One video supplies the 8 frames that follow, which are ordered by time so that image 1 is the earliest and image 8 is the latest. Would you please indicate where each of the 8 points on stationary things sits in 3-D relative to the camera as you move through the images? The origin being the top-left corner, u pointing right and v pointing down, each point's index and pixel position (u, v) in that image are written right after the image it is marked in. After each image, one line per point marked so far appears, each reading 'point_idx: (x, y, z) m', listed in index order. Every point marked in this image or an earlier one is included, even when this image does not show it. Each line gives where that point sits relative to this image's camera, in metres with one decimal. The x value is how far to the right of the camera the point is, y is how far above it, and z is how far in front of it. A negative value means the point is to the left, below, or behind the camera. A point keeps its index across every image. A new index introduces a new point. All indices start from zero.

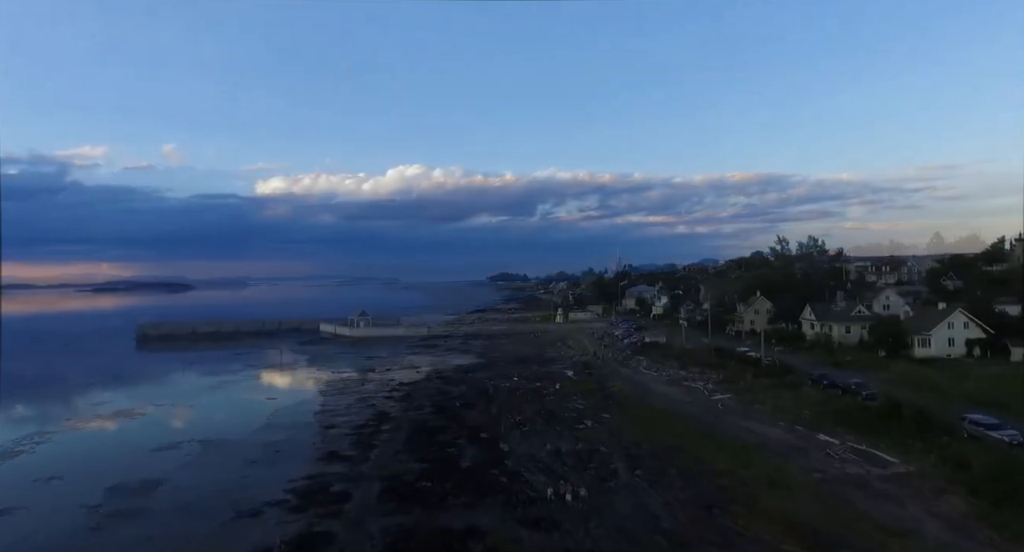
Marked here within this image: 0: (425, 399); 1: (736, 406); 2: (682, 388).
0: (-2.8, -4.0, +19.9) m
1: (+5.1, -3.0, +14.4) m
2: (+4.7, -3.1, +17.5) m
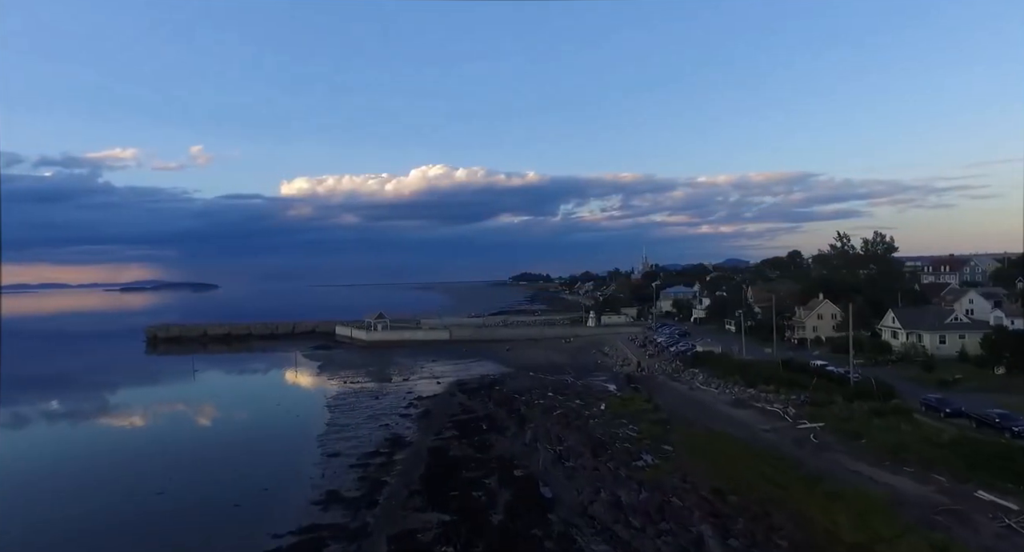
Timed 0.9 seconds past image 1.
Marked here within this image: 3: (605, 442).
0: (-1.8, -4.0, +17.2) m
1: (+5.9, -3.0, +11.5) m
2: (+5.6, -3.1, +14.5) m
3: (+2.0, -3.5, +13.3) m
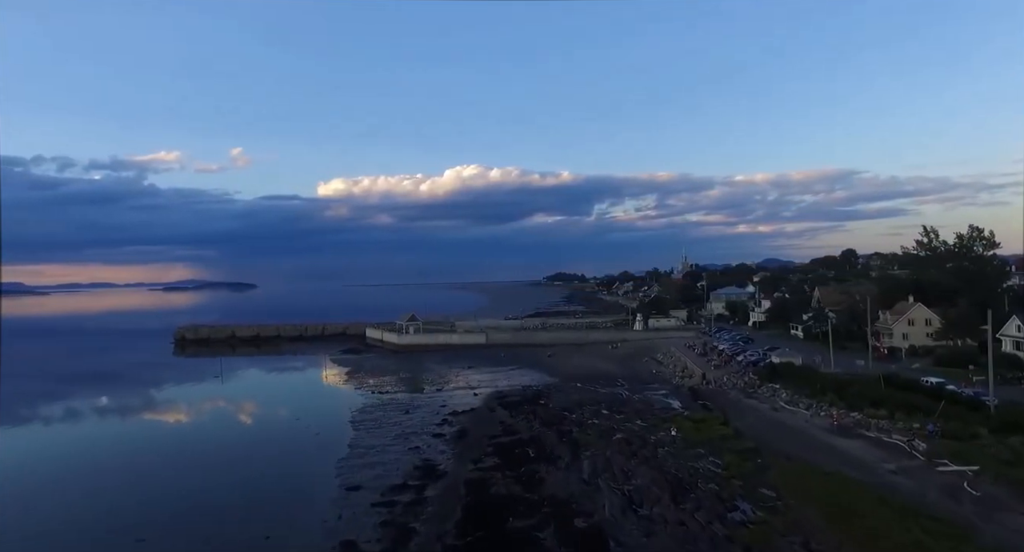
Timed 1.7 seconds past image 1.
0: (-0.6, -4.0, +14.8) m
1: (+6.8, -3.0, +8.6) m
2: (+6.6, -3.1, +11.7) m
3: (+2.9, -3.5, +10.7) m
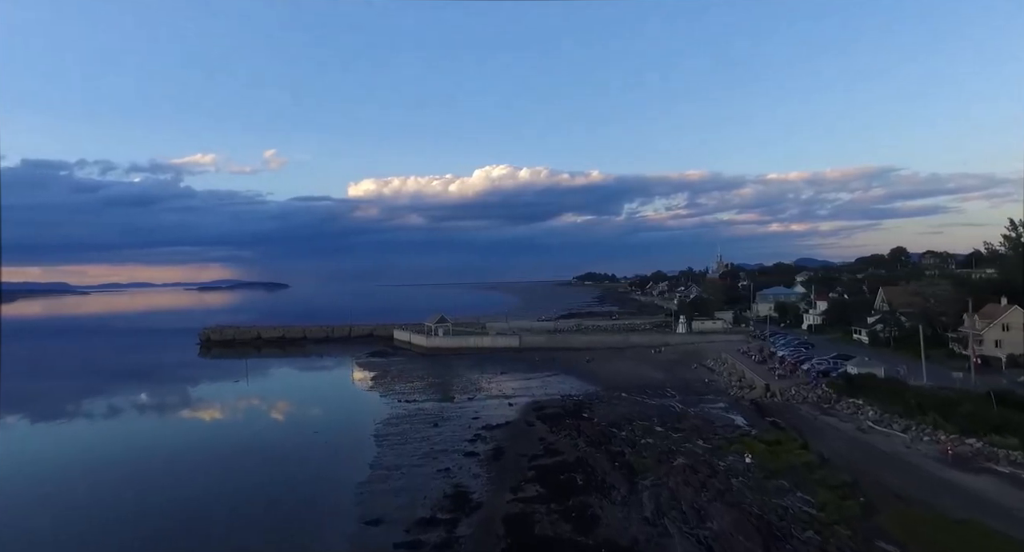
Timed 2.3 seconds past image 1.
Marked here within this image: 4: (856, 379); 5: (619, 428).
0: (+0.3, -4.0, +12.9) m
1: (+7.4, -3.0, +6.4) m
2: (+7.4, -3.1, +9.5) m
3: (+3.6, -3.5, +8.7) m
4: (+8.6, -2.6, +15.6) m
5: (+2.6, -3.7, +15.3) m
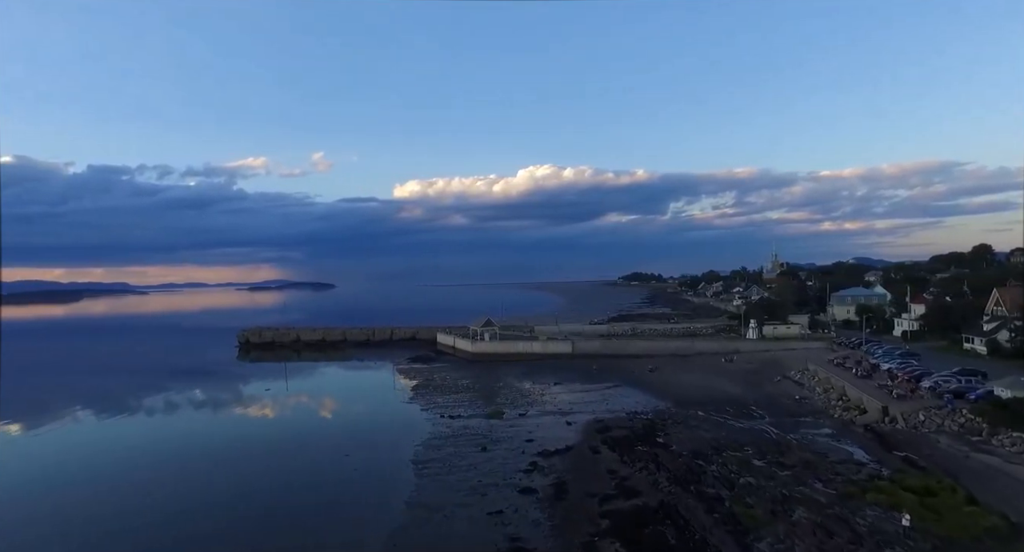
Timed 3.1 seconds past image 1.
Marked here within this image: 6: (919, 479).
0: (+1.4, -3.9, +10.3) m
1: (+8.0, -2.9, +3.4) m
2: (+8.2, -3.1, +6.4) m
3: (+4.5, -3.4, +5.8) m
4: (+9.8, -2.6, +12.4) m
5: (+3.9, -3.7, +12.5) m
6: (+6.7, -3.3, +10.4) m
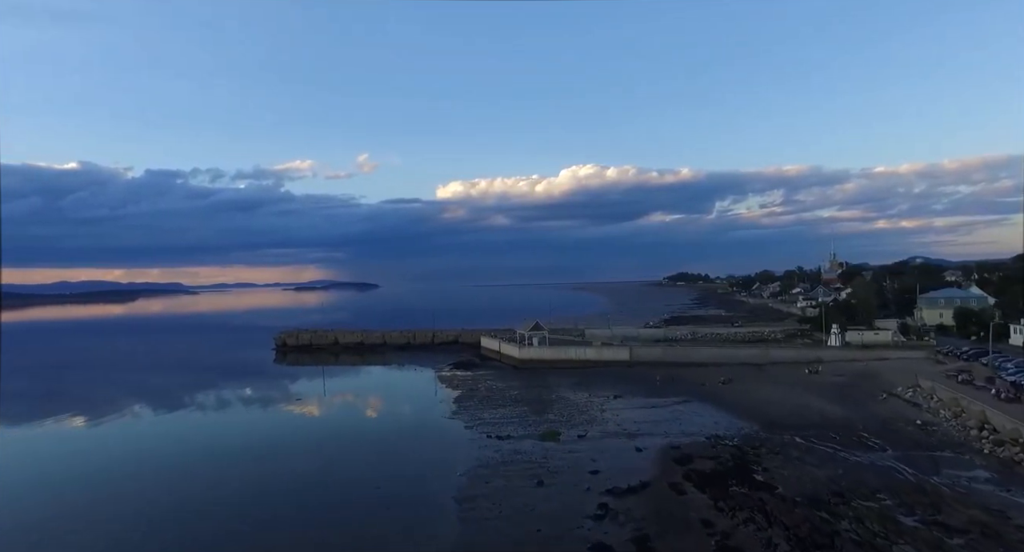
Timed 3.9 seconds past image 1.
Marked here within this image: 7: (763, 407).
0: (+2.3, -3.9, +7.6) m
1: (+8.5, -2.9, +0.2) m
2: (+8.9, -3.0, +3.3) m
3: (+5.1, -3.4, +2.9) m
4: (+10.9, -2.5, +9.1) m
5: (+5.0, -3.6, +9.6) m
6: (+7.6, -3.3, +7.3) m
7: (+7.2, -3.7, +18.0) m
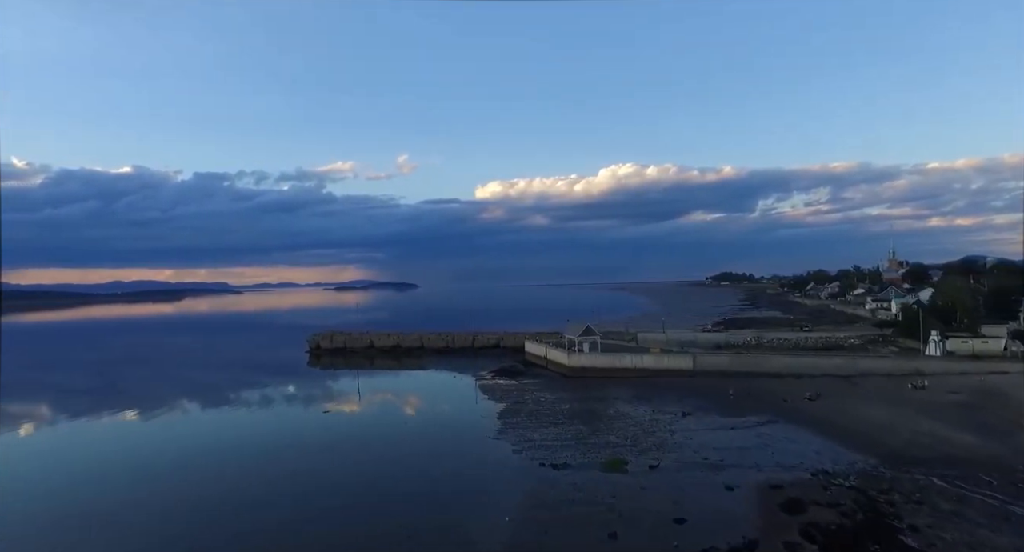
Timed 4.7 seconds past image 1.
0: (+3.0, -3.9, +4.8) m
1: (+8.7, -2.9, -2.9) m
2: (+9.3, -3.0, +0.1) m
3: (+5.5, -3.4, 0.0) m
4: (+11.7, -2.5, +5.8) m
5: (+5.8, -3.6, +6.7) m
6: (+8.3, -3.3, +4.2) m
7: (+8.5, -3.7, +14.9) m
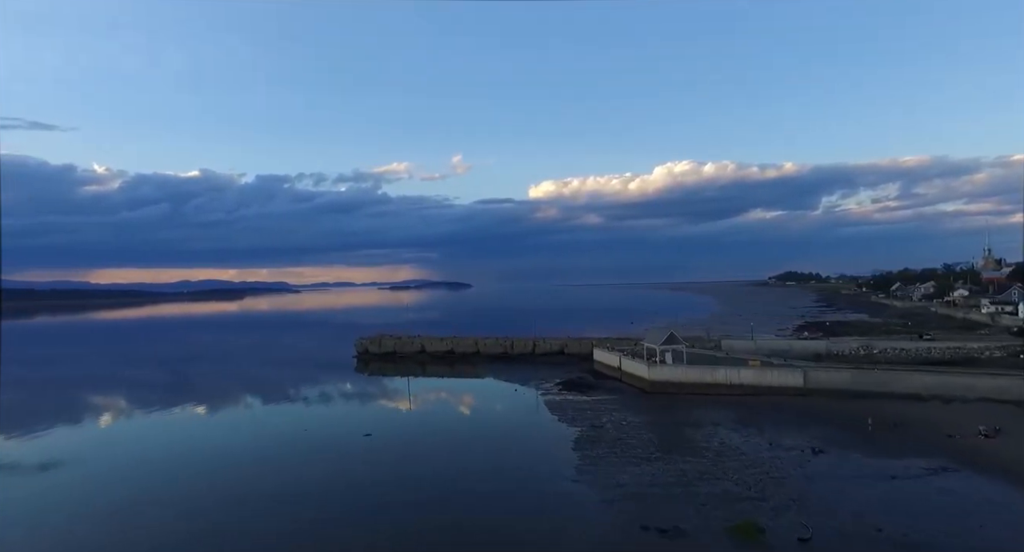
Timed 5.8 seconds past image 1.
0: (+3.8, -3.8, +0.8) m
1: (+8.8, -2.8, -7.4) m
2: (+9.6, -2.9, -4.4) m
3: (+5.8, -3.3, -4.2) m
4: (+12.5, -2.4, +1.1) m
5: (+6.7, -3.5, +2.4) m
6: (+8.9, -3.2, -0.2) m
7: (+10.1, -3.6, +10.4) m
